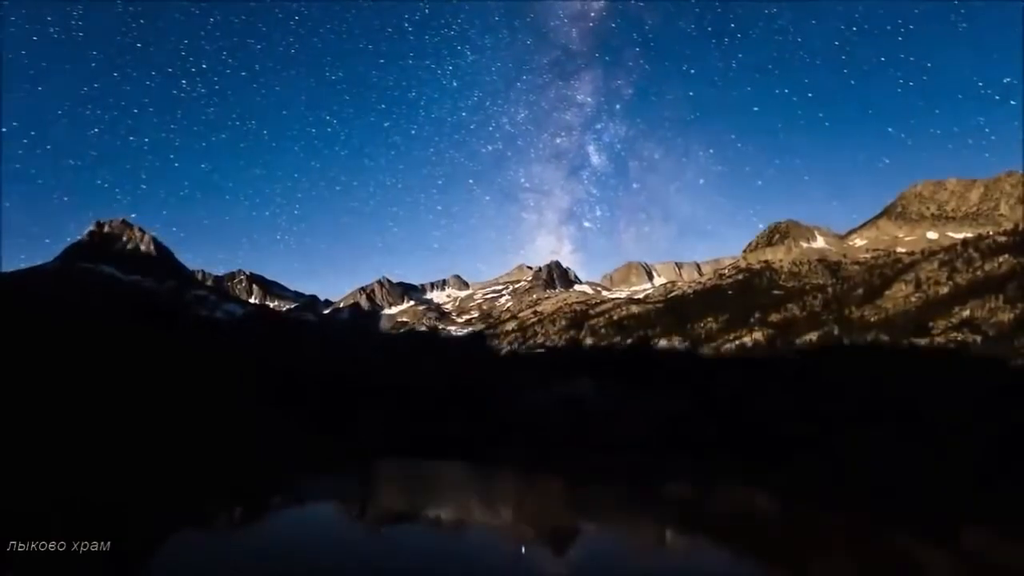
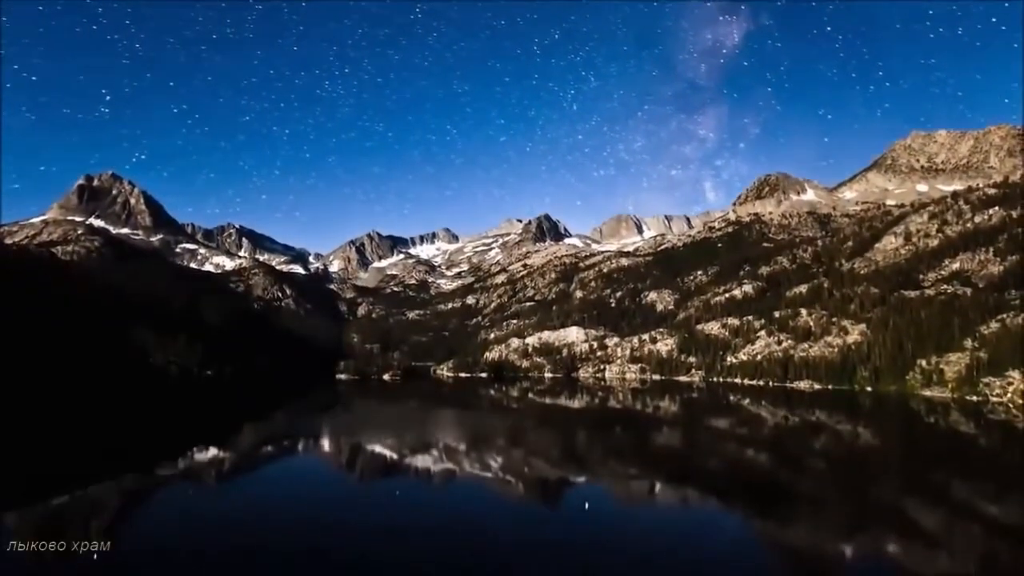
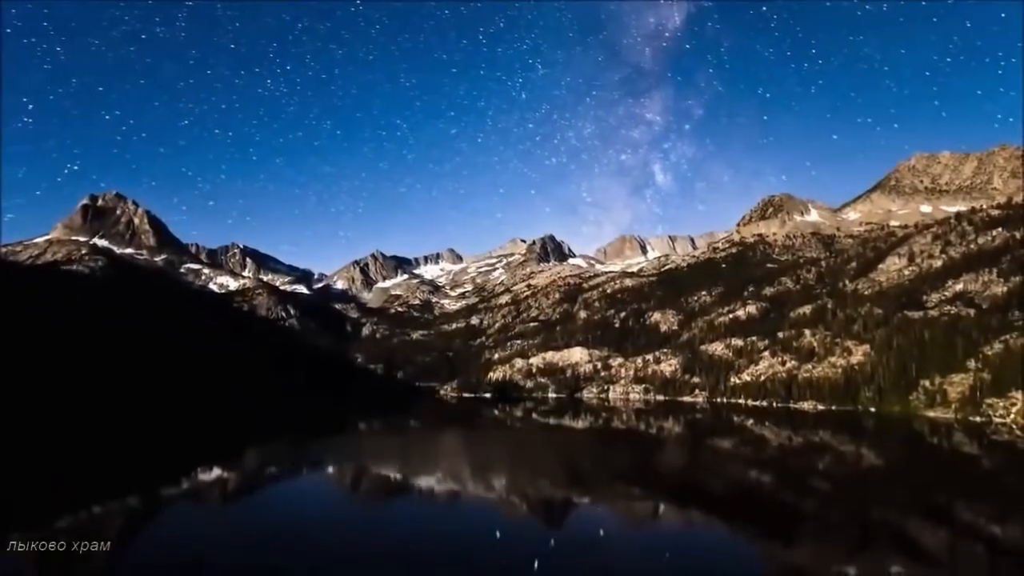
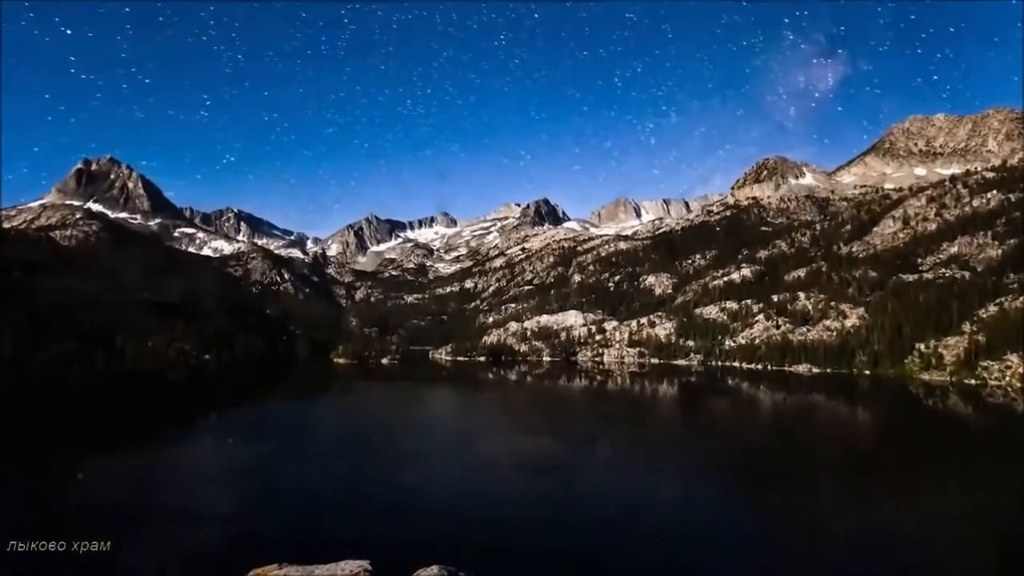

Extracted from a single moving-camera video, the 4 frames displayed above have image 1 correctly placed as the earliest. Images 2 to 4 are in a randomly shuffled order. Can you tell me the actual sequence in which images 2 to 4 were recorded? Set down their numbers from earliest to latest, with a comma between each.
3, 2, 4
